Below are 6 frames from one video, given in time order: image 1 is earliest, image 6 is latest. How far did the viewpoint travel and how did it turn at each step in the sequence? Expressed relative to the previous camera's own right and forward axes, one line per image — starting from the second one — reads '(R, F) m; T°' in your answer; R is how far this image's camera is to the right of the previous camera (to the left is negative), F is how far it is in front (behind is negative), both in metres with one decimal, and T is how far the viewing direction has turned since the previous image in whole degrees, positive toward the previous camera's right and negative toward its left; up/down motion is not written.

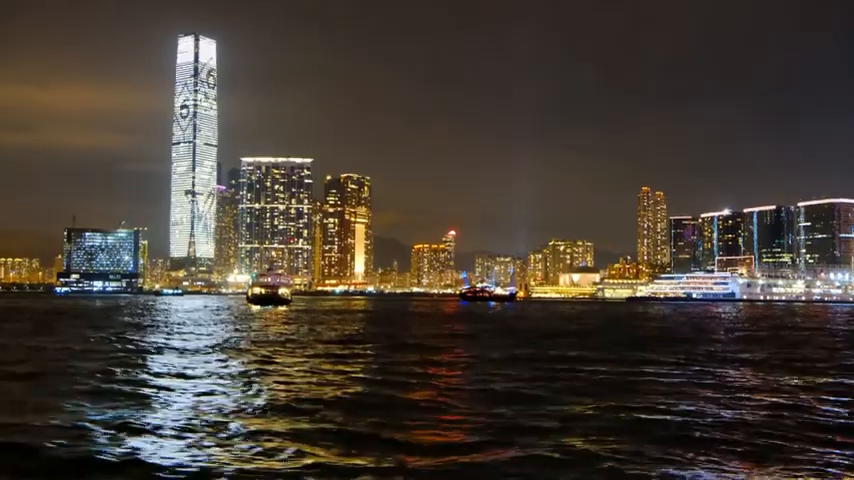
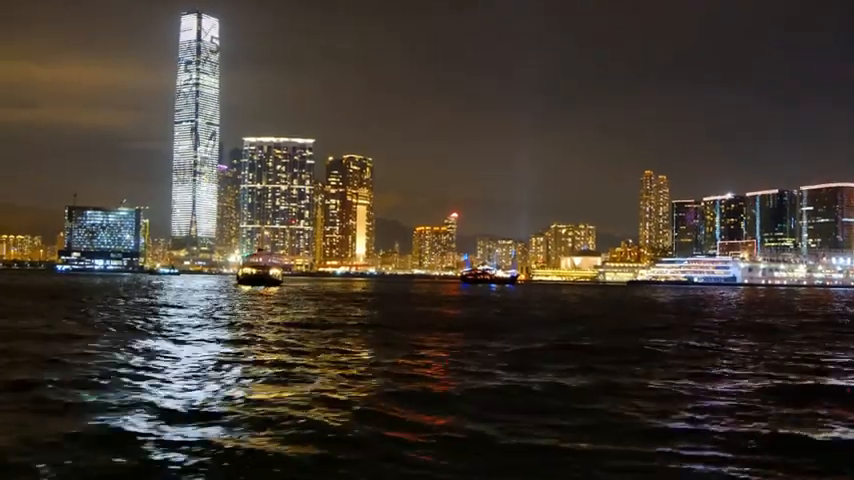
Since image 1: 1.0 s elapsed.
(0.0, +0.2) m; 0°
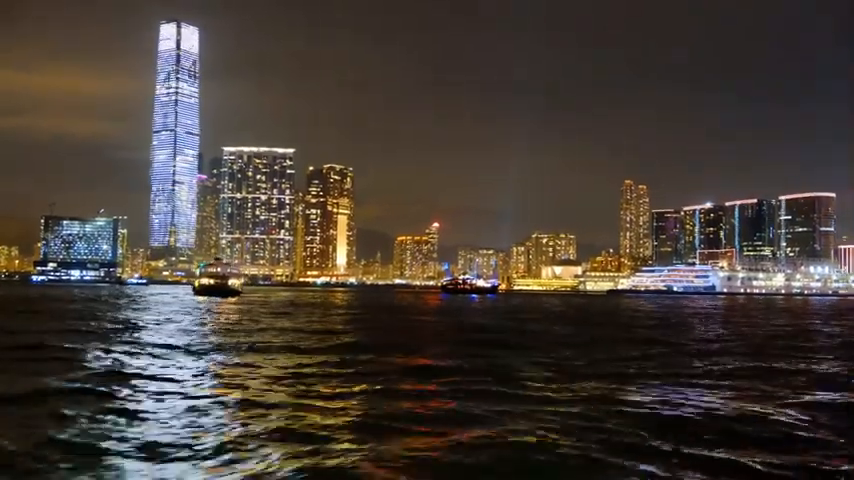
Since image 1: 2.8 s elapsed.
(-0.2, +0.5) m; +1°
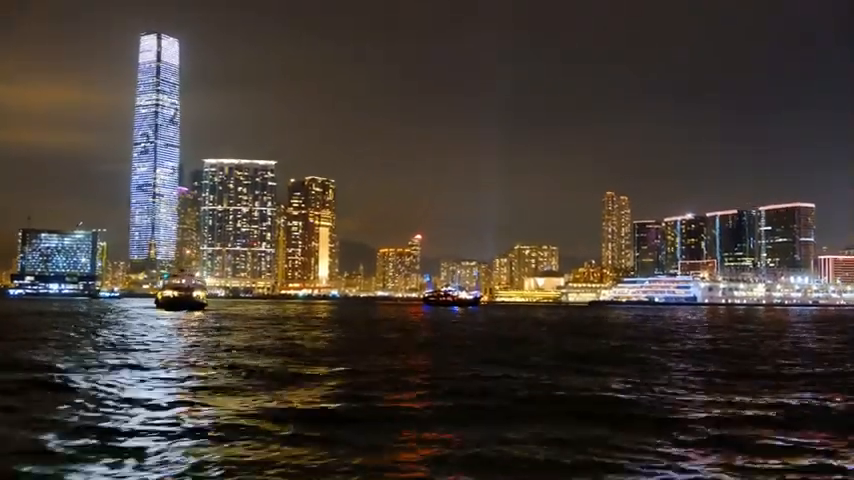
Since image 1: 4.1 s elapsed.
(-0.1, +0.4) m; +1°
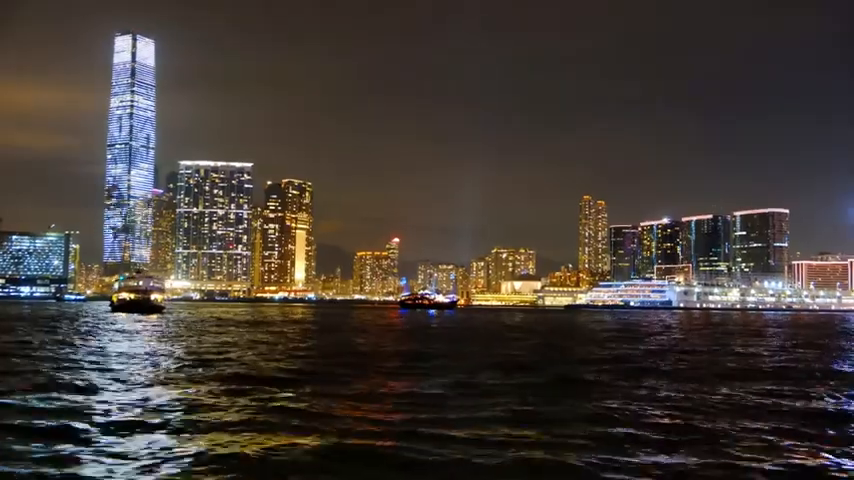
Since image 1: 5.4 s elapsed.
(-0.2, +0.4) m; +2°
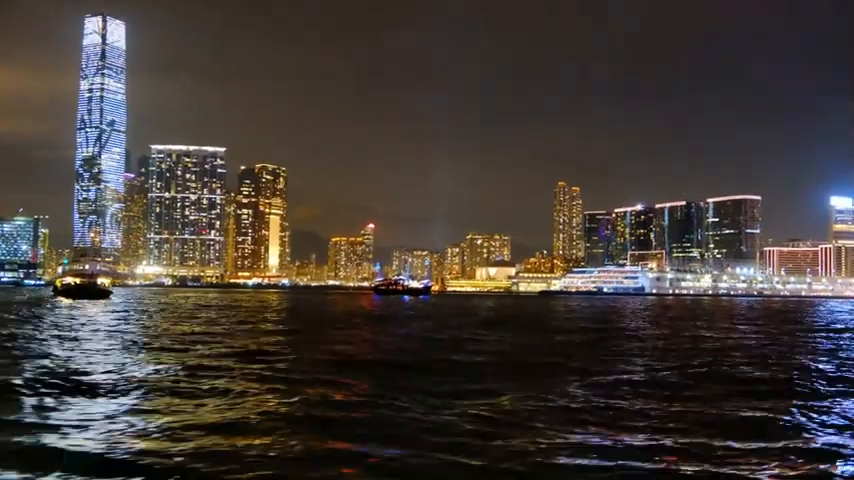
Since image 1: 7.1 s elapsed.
(-0.1, +0.4) m; +2°
